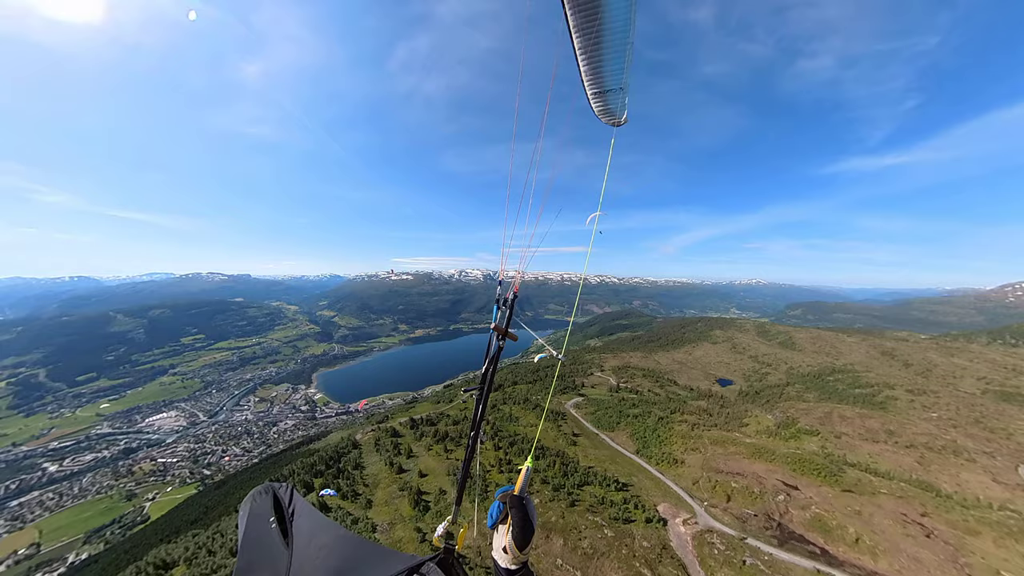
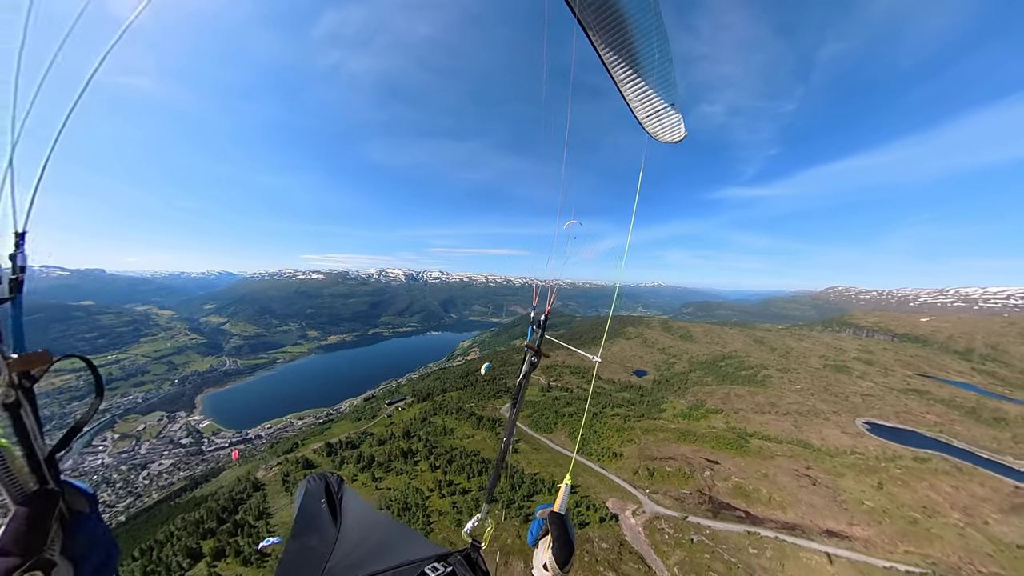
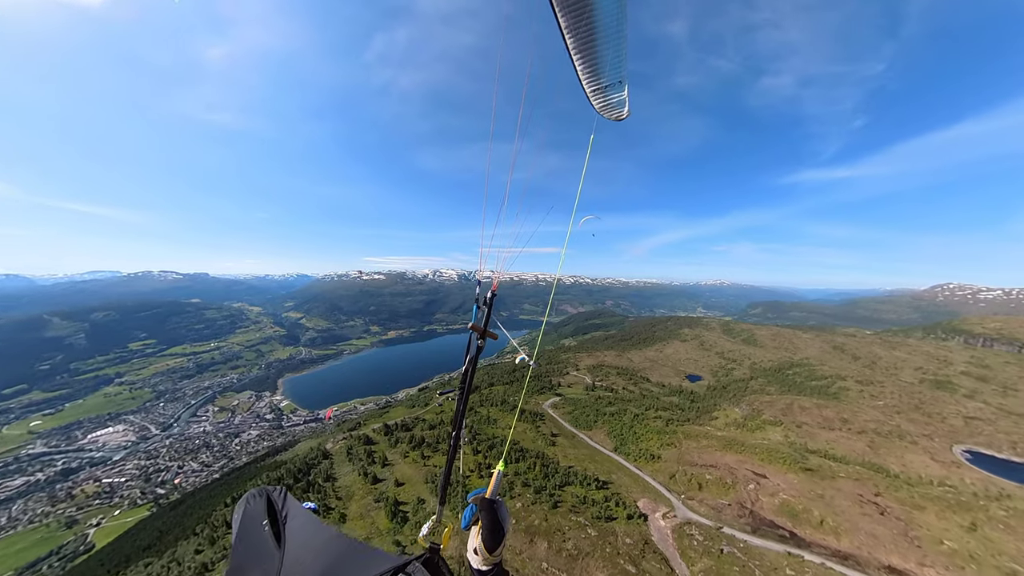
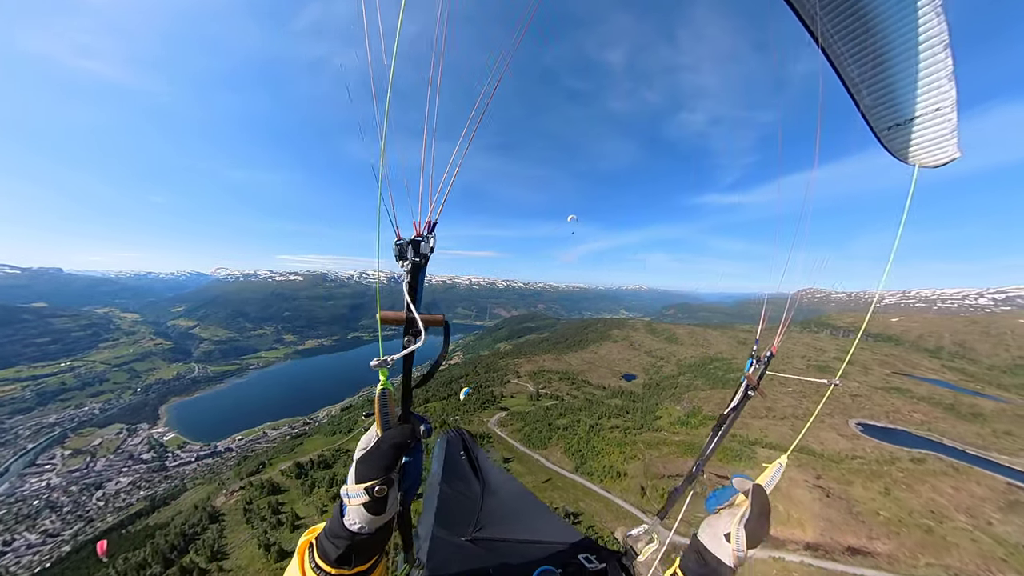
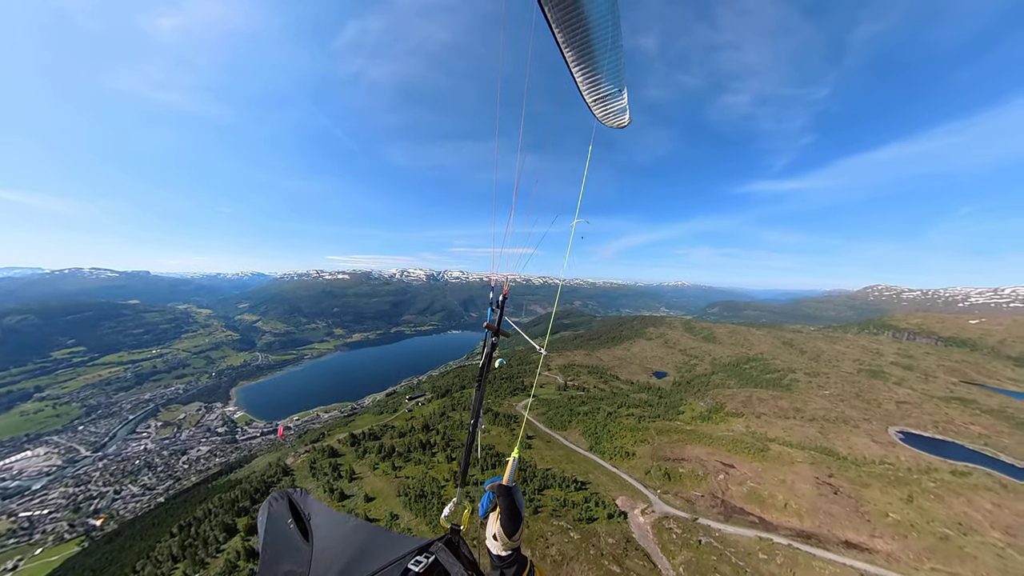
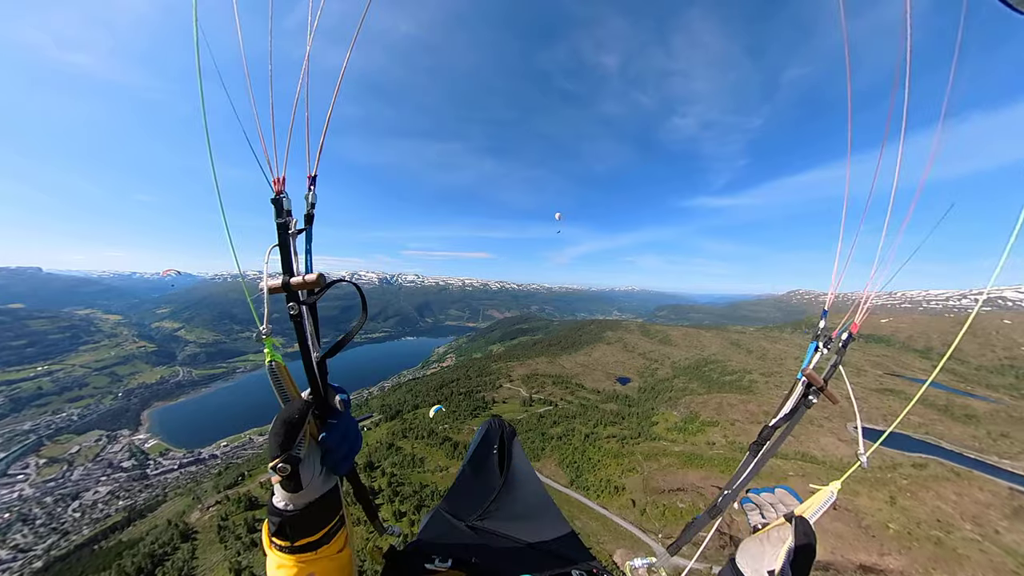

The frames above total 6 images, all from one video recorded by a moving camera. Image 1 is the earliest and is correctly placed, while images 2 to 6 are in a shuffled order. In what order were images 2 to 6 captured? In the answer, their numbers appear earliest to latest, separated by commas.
3, 5, 2, 4, 6
